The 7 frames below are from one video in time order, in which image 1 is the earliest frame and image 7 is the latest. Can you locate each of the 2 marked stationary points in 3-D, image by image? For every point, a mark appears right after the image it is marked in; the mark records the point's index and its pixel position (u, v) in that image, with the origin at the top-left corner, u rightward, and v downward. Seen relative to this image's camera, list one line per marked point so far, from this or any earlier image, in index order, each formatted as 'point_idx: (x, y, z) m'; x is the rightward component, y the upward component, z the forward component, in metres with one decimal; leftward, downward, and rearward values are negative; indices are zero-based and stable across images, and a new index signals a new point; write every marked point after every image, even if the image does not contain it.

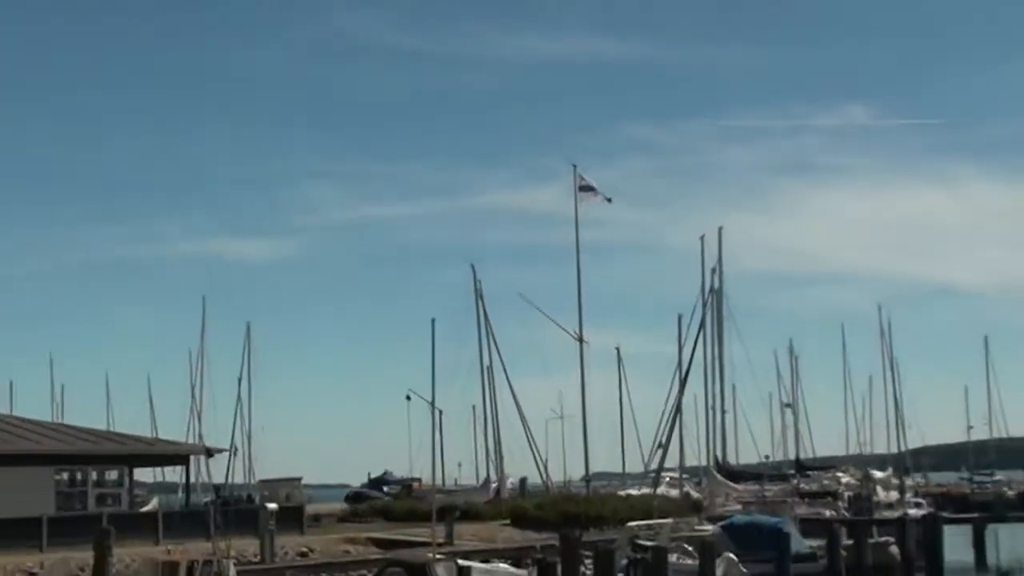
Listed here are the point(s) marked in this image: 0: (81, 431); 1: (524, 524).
0: (-3.2, -1.1, +19.2) m
1: (+0.1, -1.8, +19.5) m
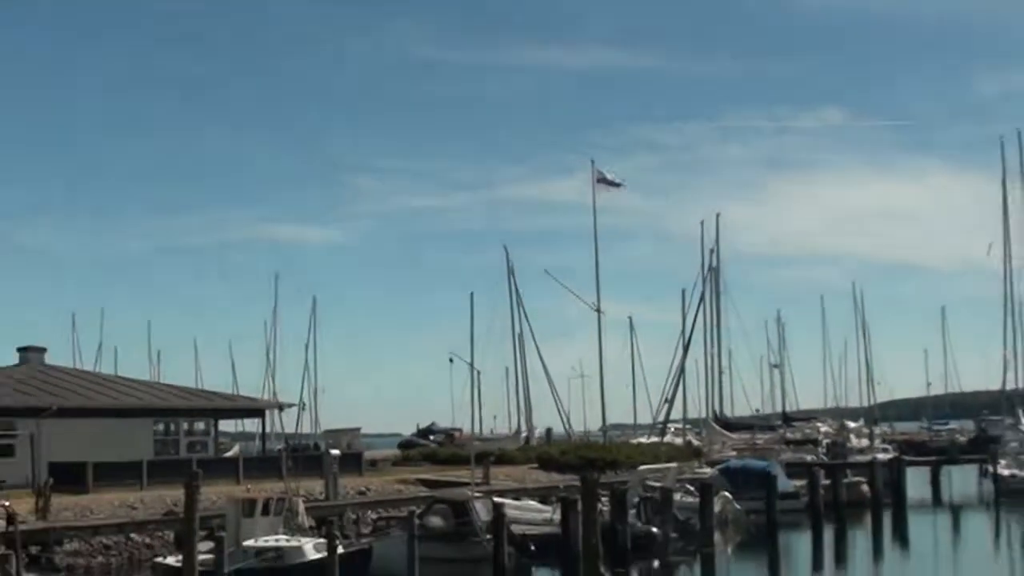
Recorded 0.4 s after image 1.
0: (-3.0, -0.9, +22.5) m
1: (+0.3, -1.6, +22.8) m
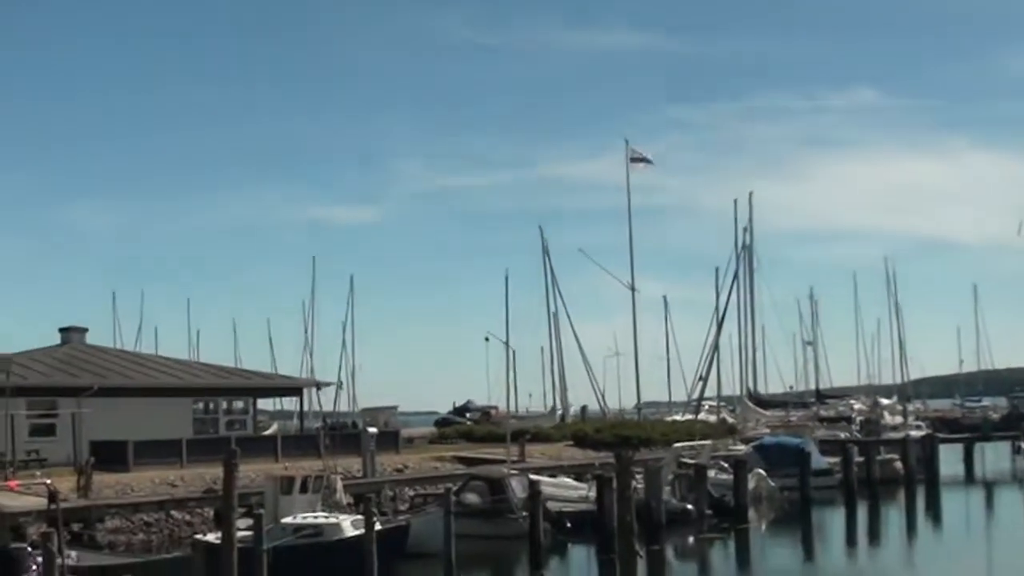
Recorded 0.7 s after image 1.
0: (-2.7, -0.7, +22.7) m
1: (+0.6, -1.4, +23.0) m
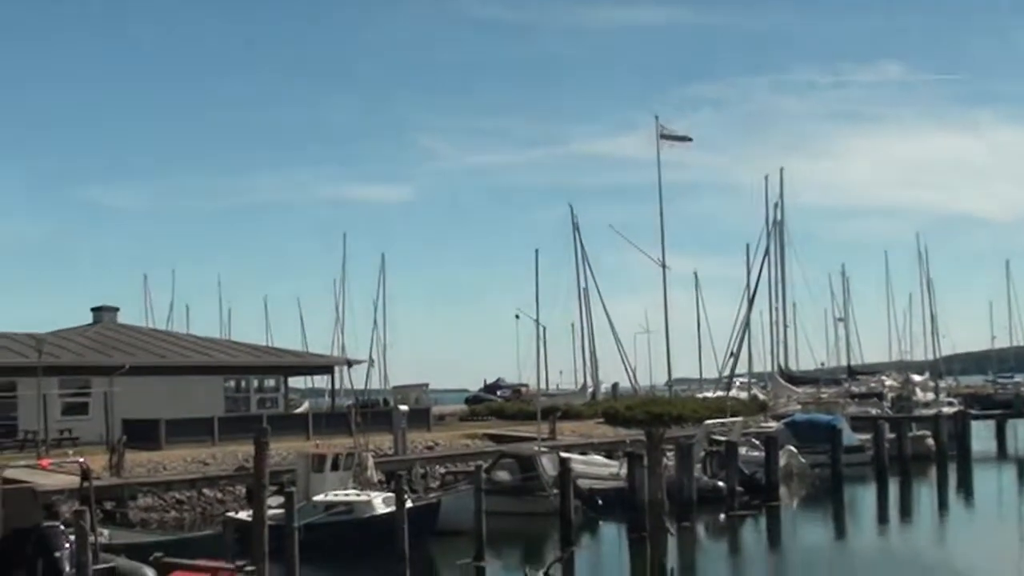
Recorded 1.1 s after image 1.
0: (-2.4, -0.5, +22.7) m
1: (+0.9, -1.2, +23.0) m
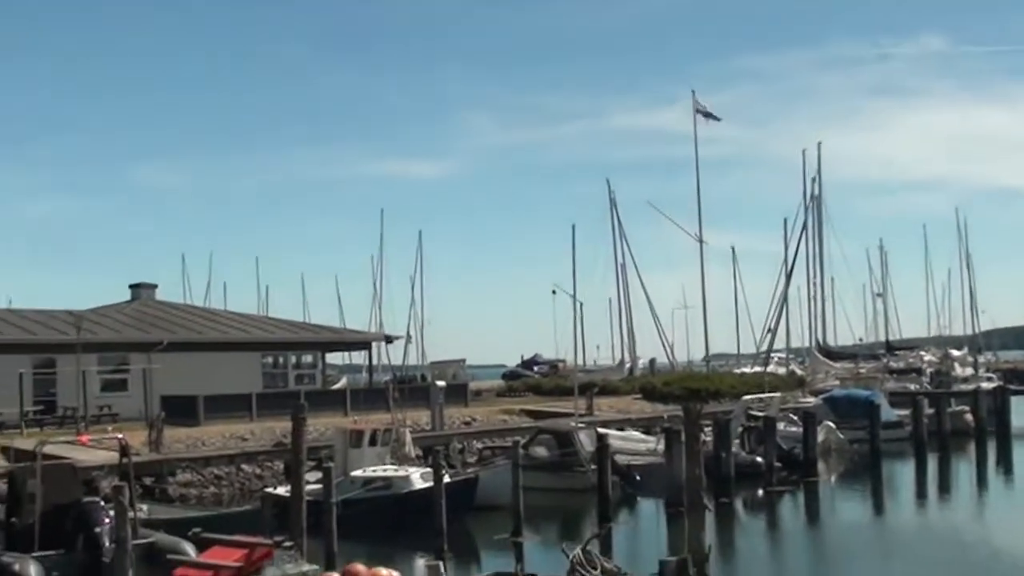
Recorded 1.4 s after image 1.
0: (-2.1, -0.3, +22.8) m
1: (+1.2, -1.0, +23.0) m
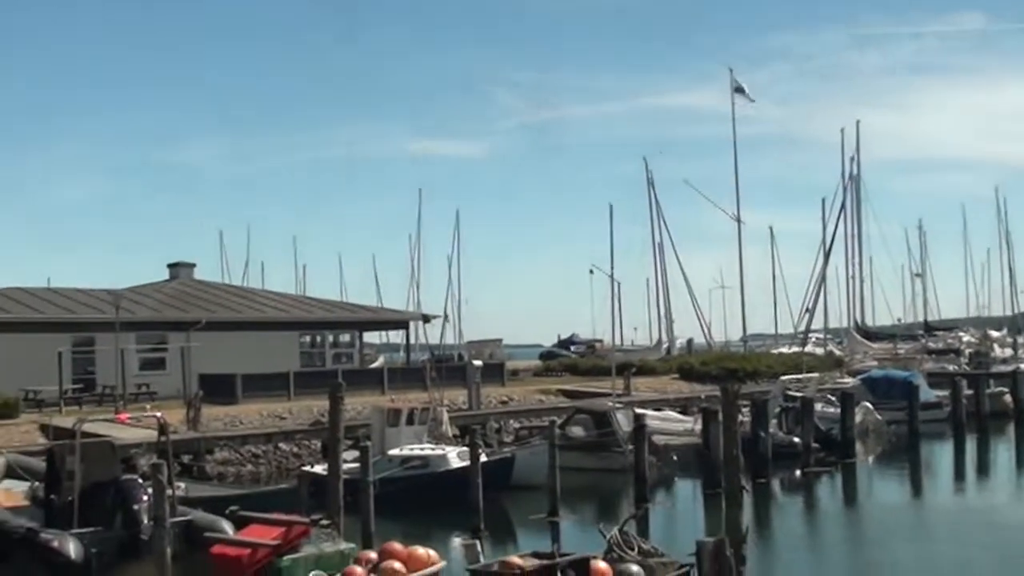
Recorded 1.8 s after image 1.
0: (-1.7, -0.1, +22.8) m
1: (+1.6, -0.8, +22.9) m
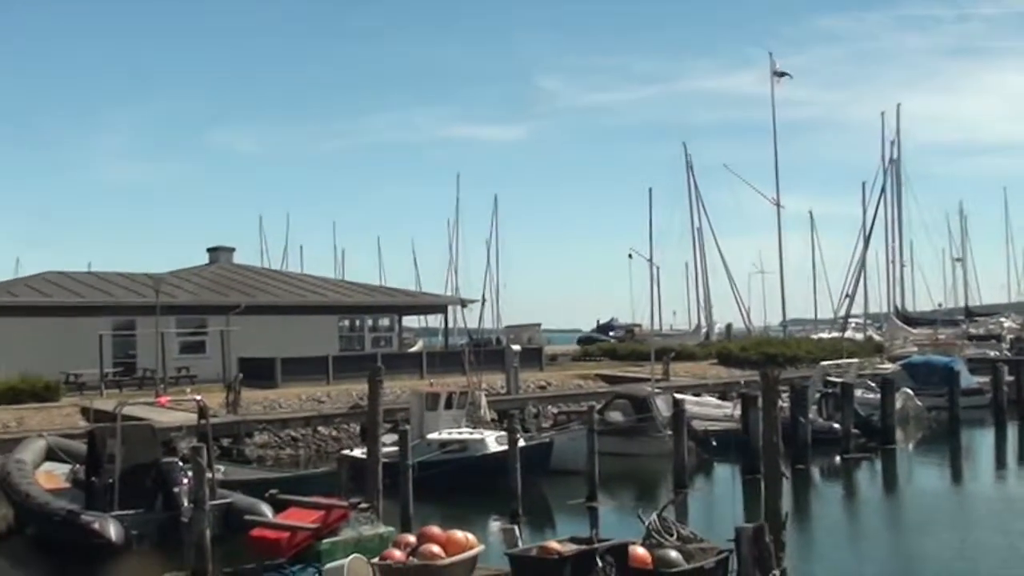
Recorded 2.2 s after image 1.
0: (-1.4, 0.0, +22.9) m
1: (+1.9, -0.7, +22.8) m
